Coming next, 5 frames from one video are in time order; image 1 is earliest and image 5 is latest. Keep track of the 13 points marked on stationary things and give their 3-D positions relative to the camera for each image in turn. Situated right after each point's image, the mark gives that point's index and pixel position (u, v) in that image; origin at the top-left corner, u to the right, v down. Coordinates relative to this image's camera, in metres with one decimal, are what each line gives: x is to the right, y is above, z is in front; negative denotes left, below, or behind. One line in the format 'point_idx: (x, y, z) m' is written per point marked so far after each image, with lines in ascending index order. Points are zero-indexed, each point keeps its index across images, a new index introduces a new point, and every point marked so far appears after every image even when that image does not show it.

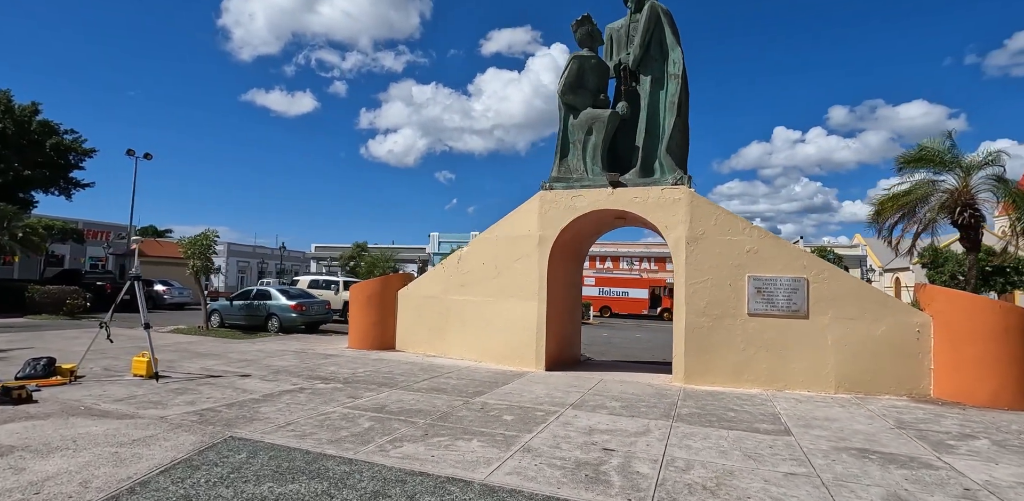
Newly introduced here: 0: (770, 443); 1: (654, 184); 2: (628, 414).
0: (+2.5, -1.8, +5.6) m
1: (+2.2, +1.0, +9.1) m
2: (+1.3, -1.8, +6.5) m
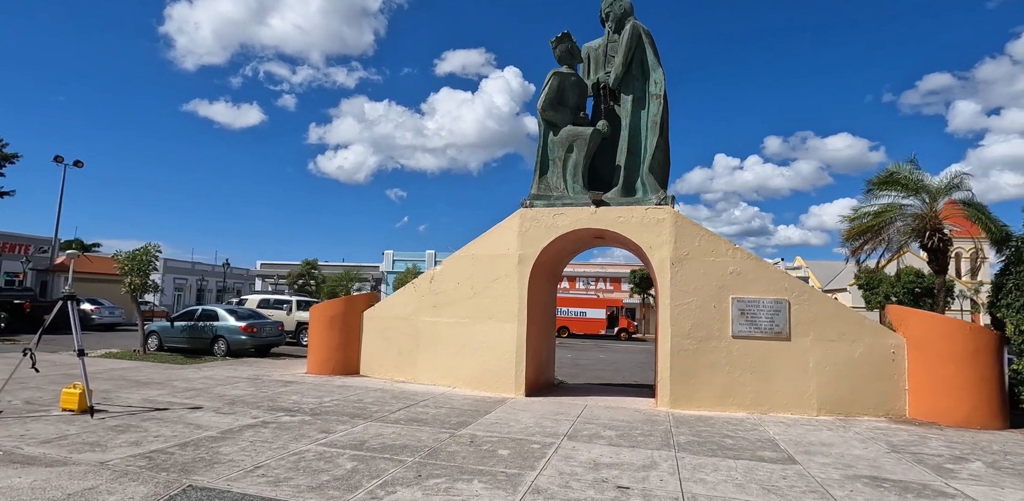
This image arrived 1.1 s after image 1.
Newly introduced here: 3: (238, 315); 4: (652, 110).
0: (+2.5, -2.0, +5.4) m
1: (+1.9, +0.7, +9.0) m
2: (+1.2, -2.0, +6.1) m
3: (-6.9, -1.6, +14.7) m
4: (+2.2, +2.2, +9.3) m
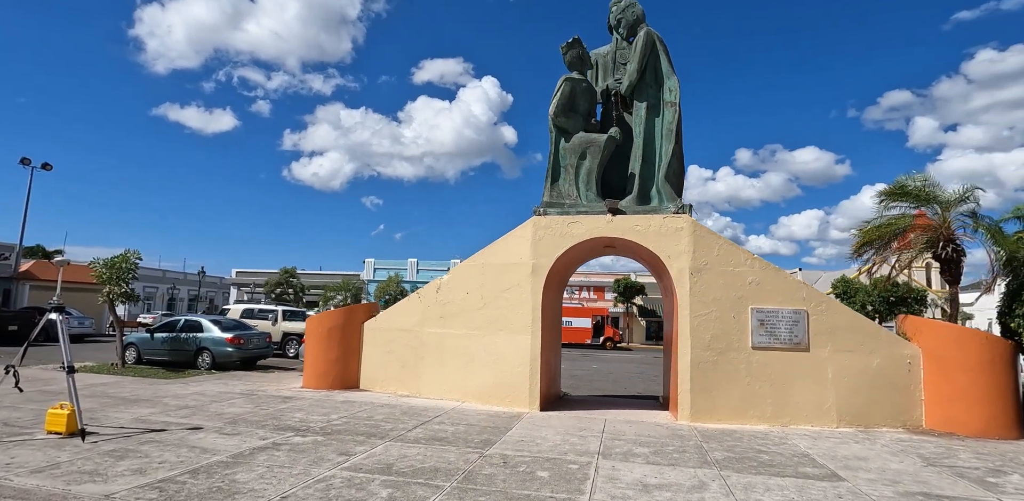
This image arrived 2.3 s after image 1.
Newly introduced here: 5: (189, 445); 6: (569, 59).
0: (+2.9, -2.1, +5.2) m
1: (+2.1, +0.6, +8.8) m
2: (+1.5, -2.1, +5.9) m
3: (-6.9, -1.8, +14.0) m
4: (+2.4, +2.1, +9.1) m
5: (-3.4, -2.0, +6.1) m
6: (+0.9, +3.2, +9.7) m
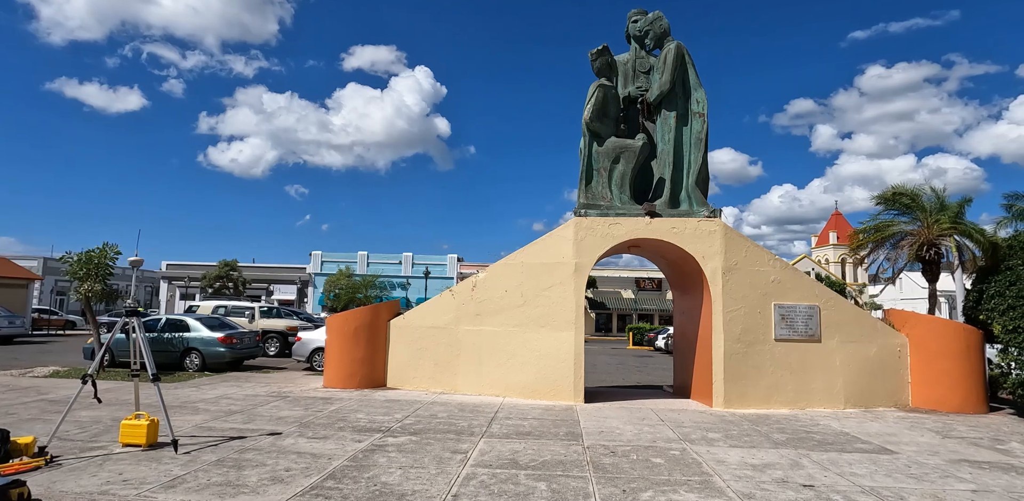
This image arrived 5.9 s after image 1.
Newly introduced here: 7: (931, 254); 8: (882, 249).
0: (+4.0, -2.2, +6.0) m
1: (+2.8, +0.6, +9.4) m
2: (+2.6, -2.2, +6.5) m
3: (-6.9, -1.7, +13.4) m
4: (+3.0, +2.1, +9.8) m
5: (-2.3, -2.1, +6.1) m
6: (+1.5, +3.2, +10.1) m
7: (+8.5, -0.1, +12.0) m
8: (+7.9, 0.0, +12.5) m
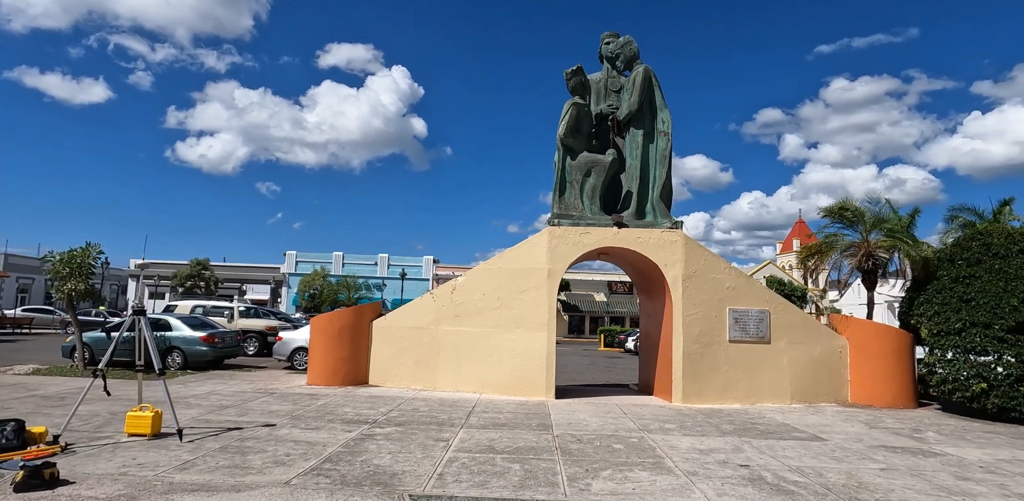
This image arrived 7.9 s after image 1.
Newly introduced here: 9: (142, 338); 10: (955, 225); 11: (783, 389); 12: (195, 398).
0: (+3.7, -2.3, +6.9) m
1: (+2.4, +0.4, +10.2) m
2: (+2.3, -2.3, +7.3) m
3: (-7.5, -1.7, +13.8) m
4: (+2.6, +1.9, +10.6) m
5: (-2.6, -2.1, +6.7) m
6: (+1.1, +3.1, +10.9) m
7: (+8.0, -0.3, +13.1) m
8: (+7.4, -0.2, +13.6) m
9: (-4.6, -1.1, +7.2) m
10: (+14.0, +0.8, +18.6) m
11: (+4.7, -2.4, +10.3) m
12: (-5.0, -2.3, +9.3) m
